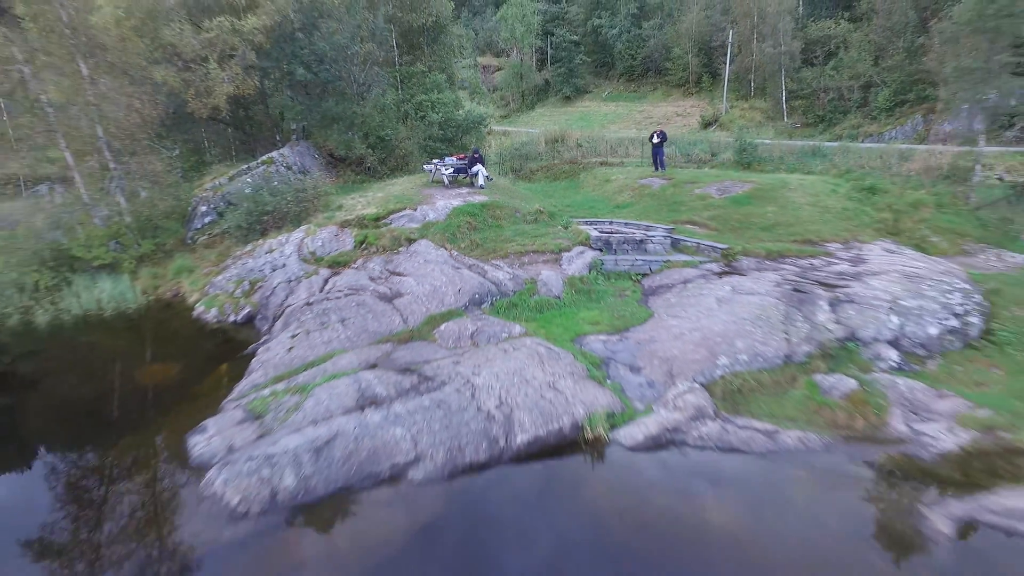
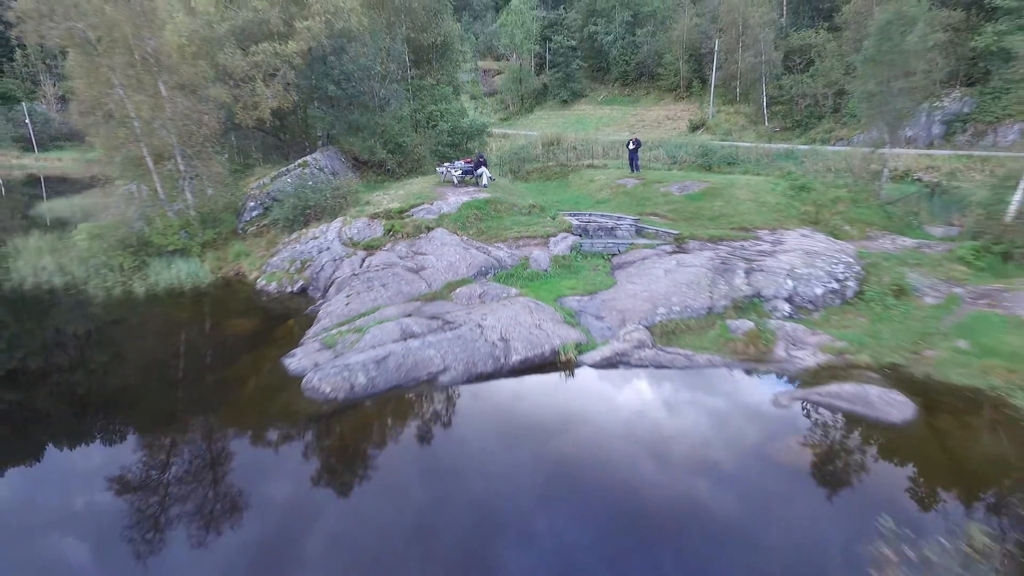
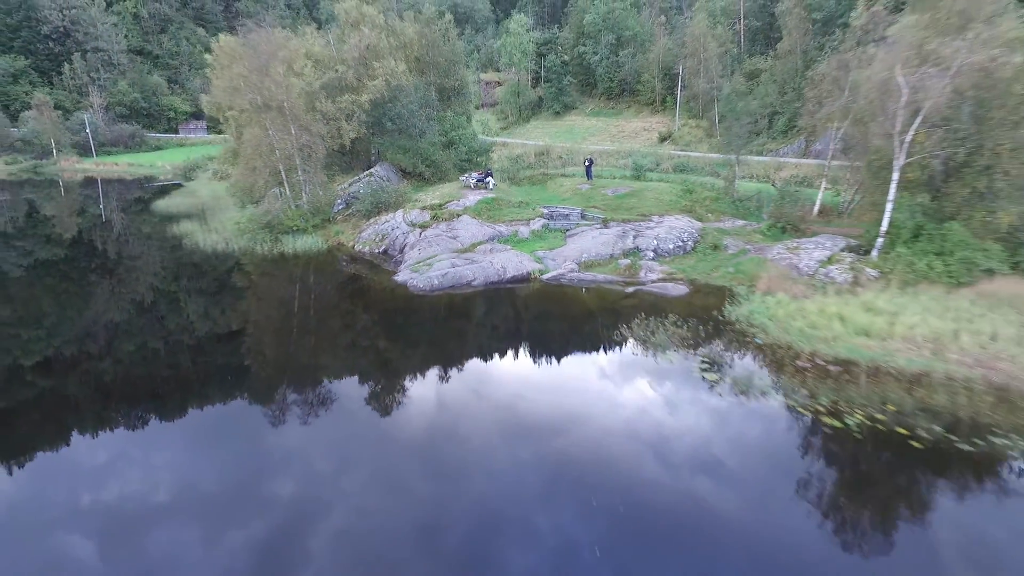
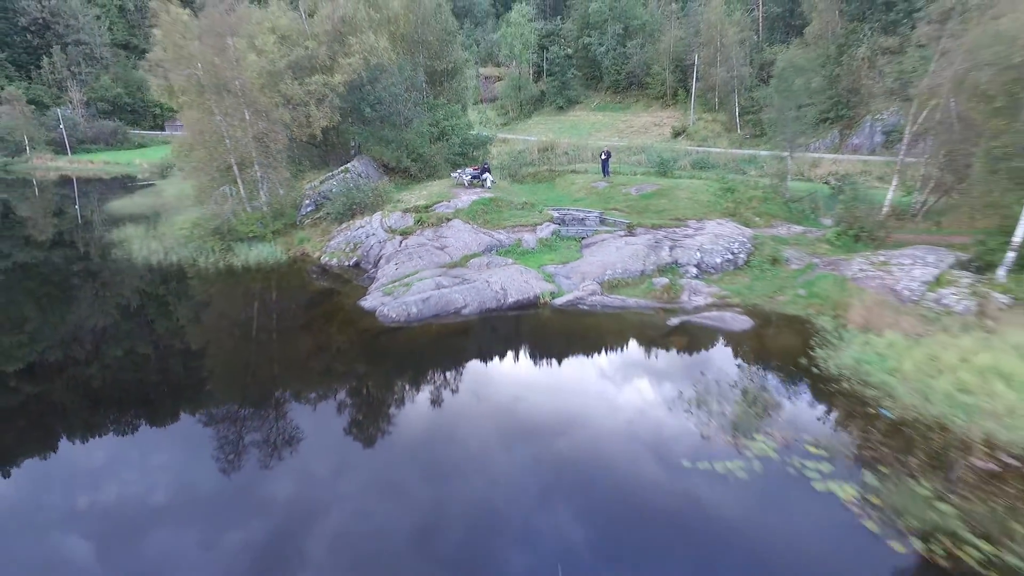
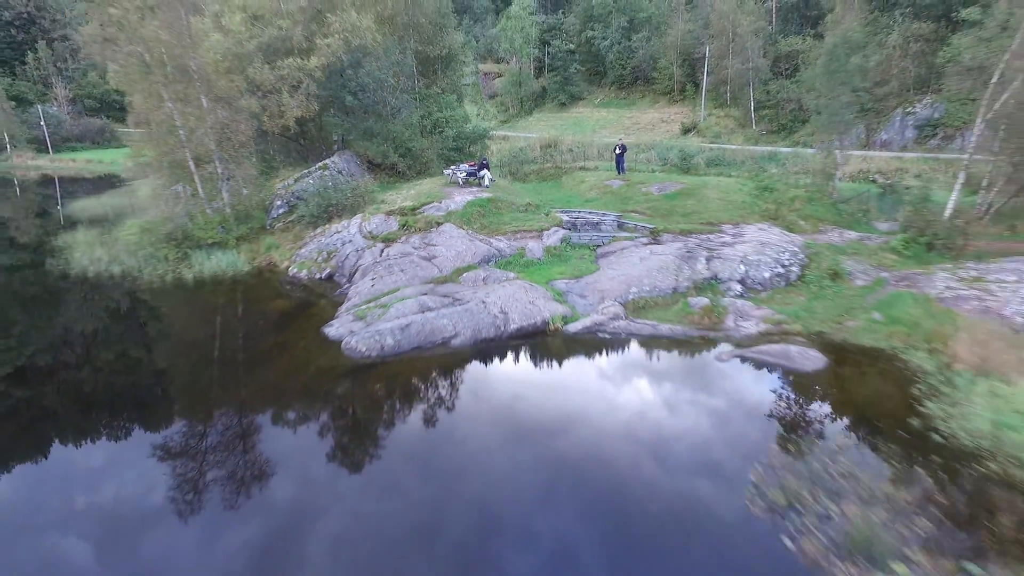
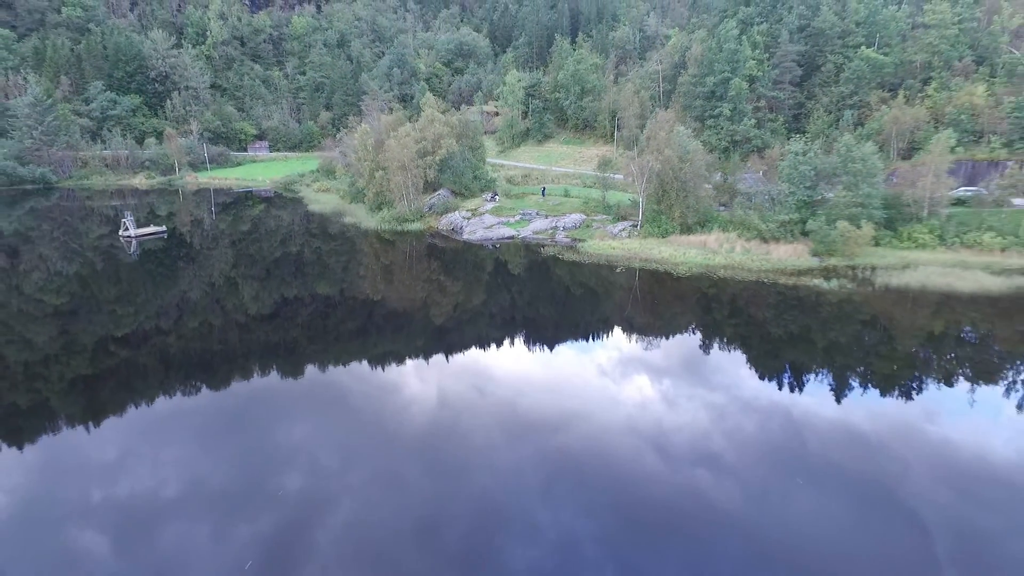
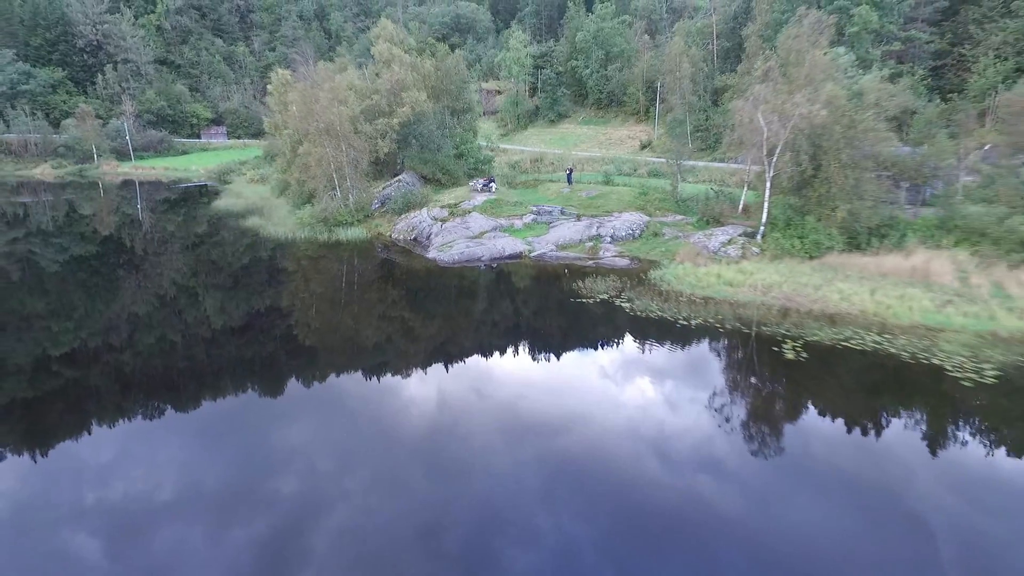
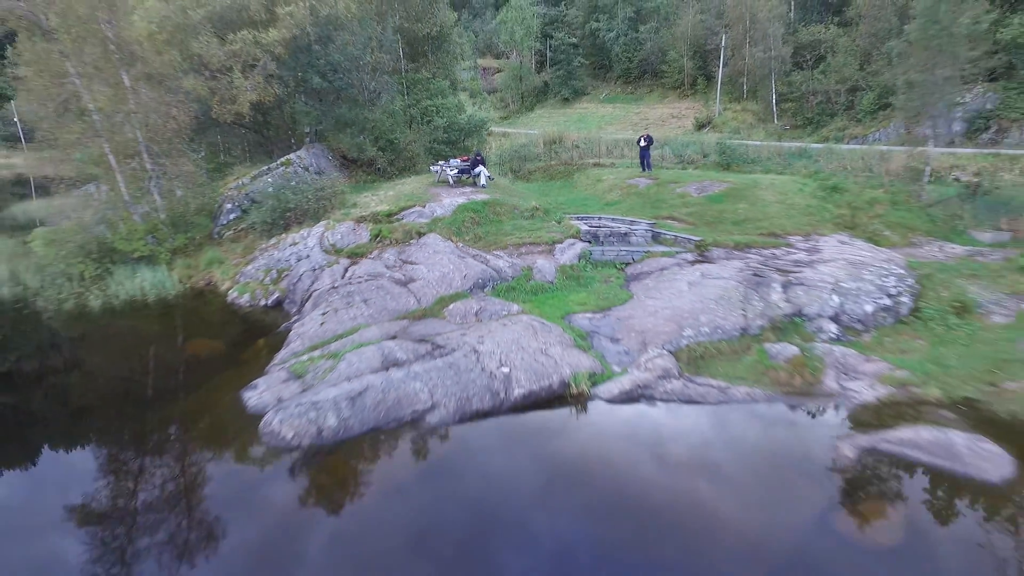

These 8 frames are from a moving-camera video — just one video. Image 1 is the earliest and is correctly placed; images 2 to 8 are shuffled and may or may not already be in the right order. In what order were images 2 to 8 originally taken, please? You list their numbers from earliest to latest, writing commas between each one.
8, 2, 5, 4, 3, 7, 6
